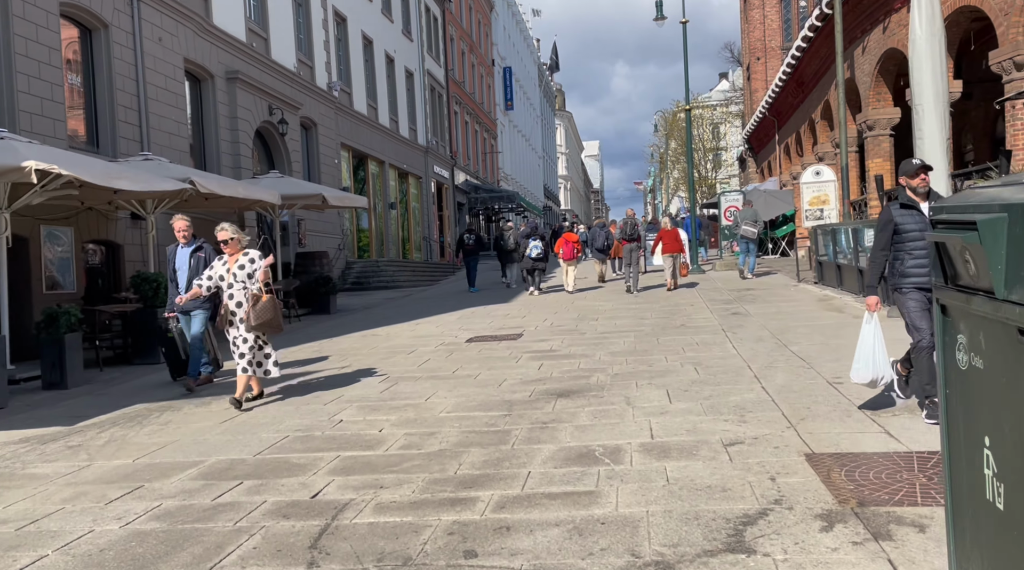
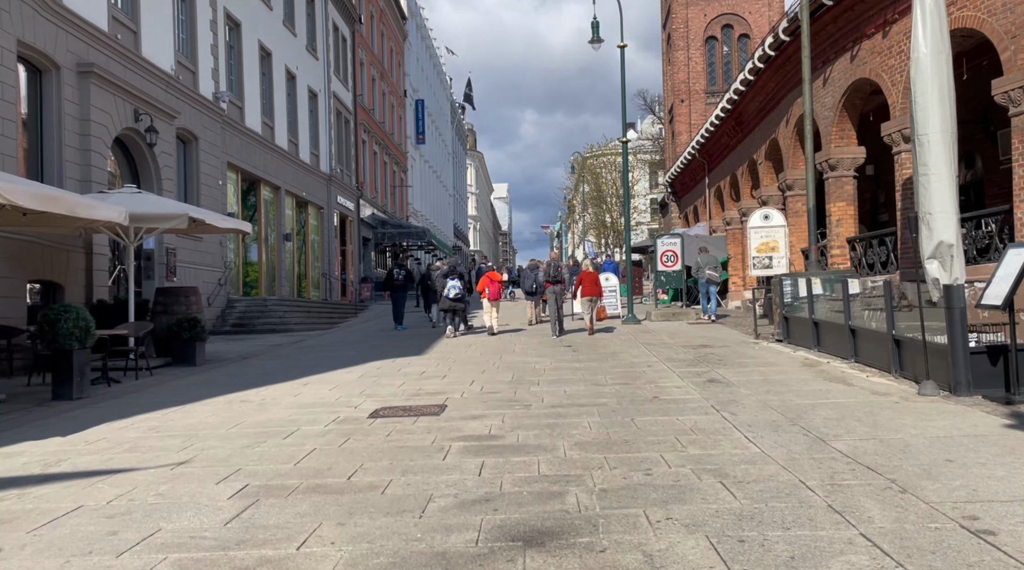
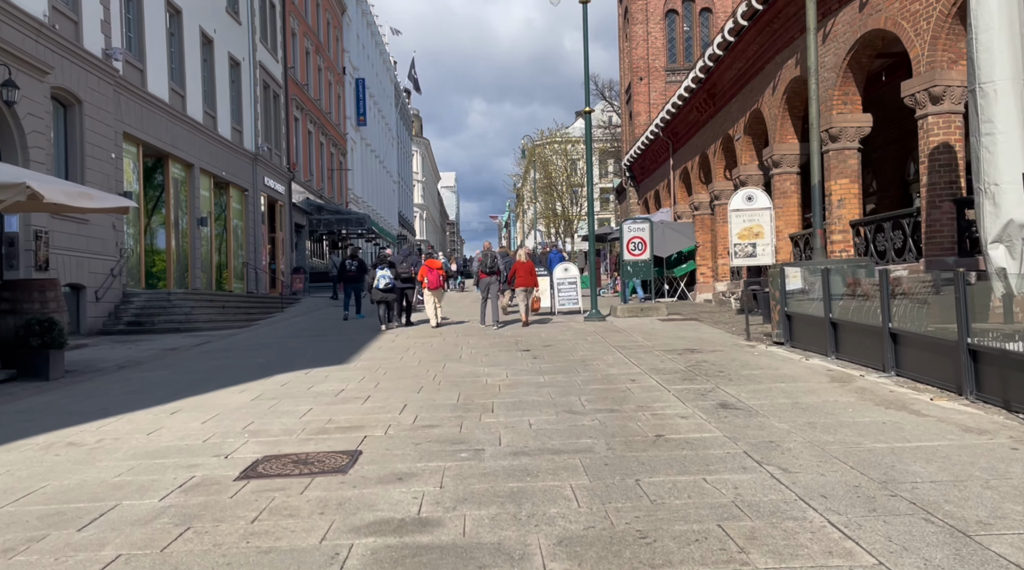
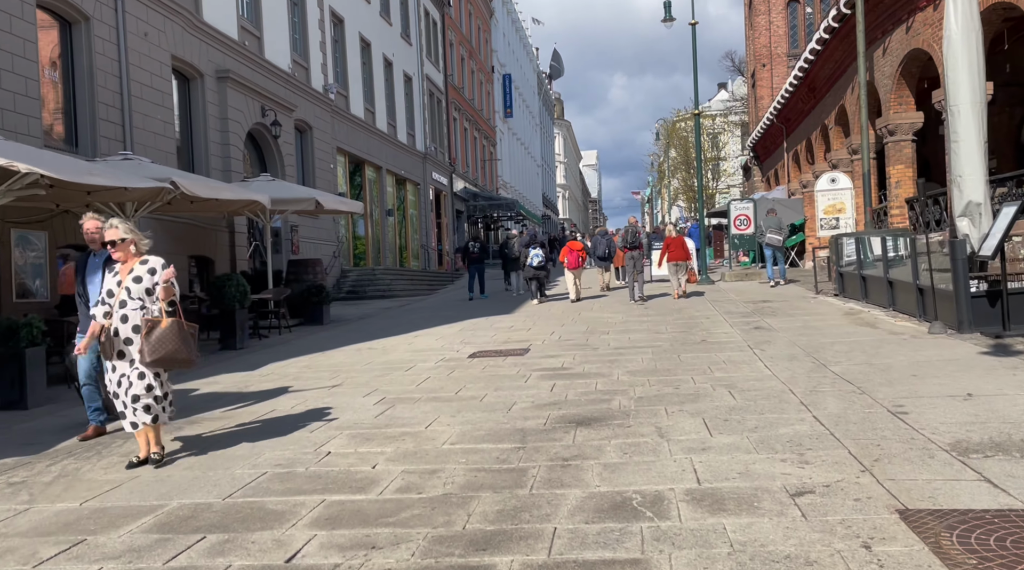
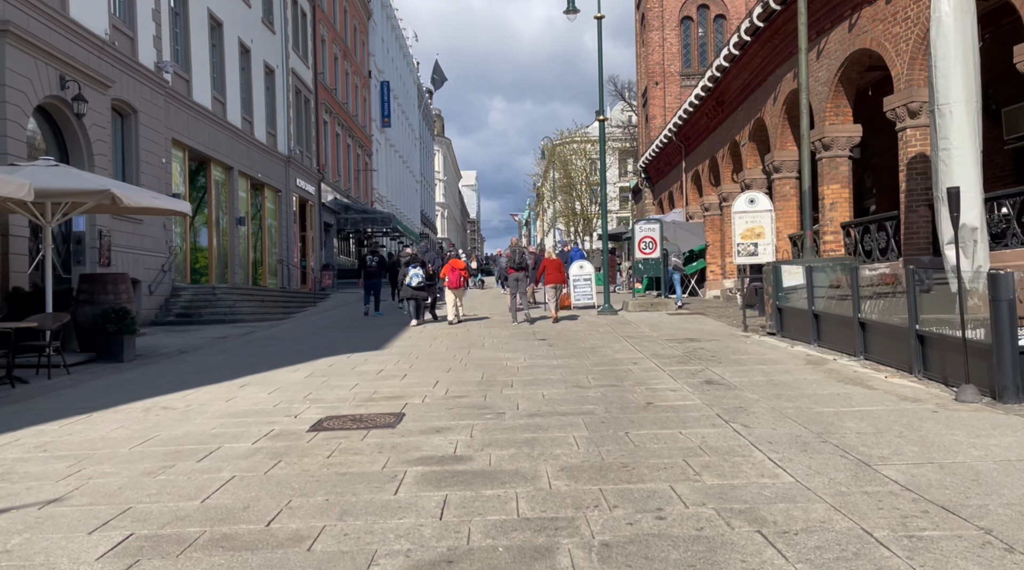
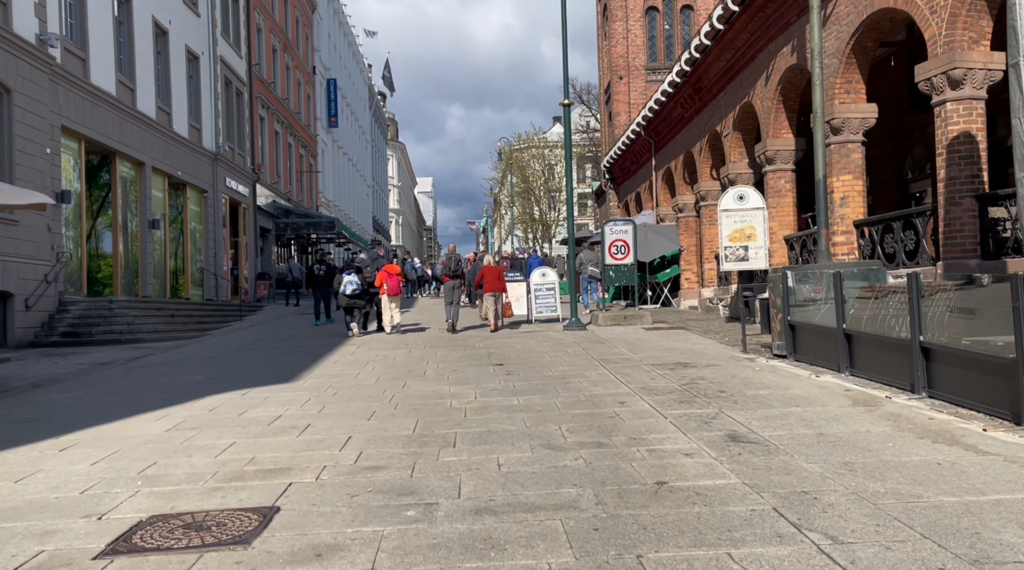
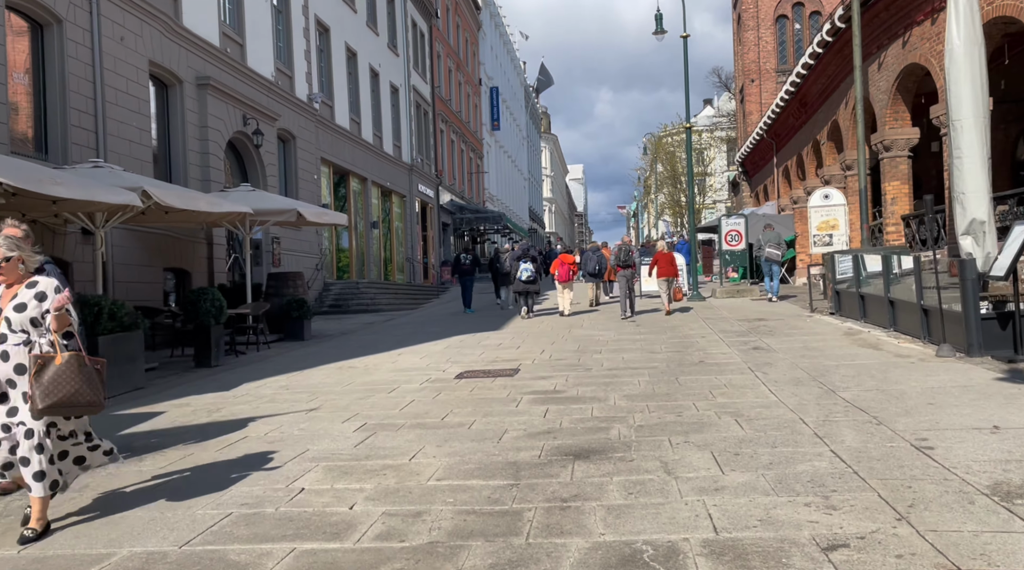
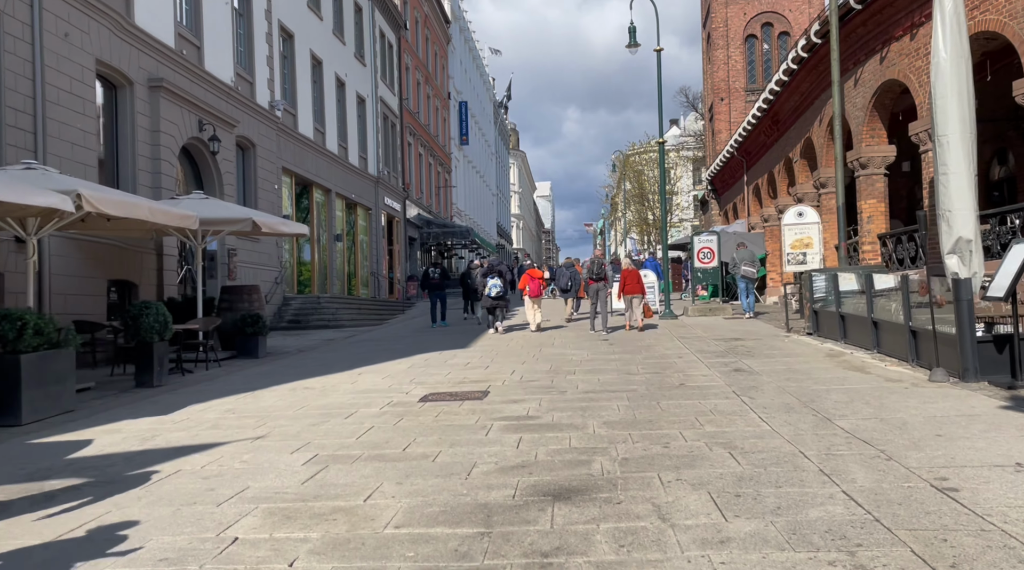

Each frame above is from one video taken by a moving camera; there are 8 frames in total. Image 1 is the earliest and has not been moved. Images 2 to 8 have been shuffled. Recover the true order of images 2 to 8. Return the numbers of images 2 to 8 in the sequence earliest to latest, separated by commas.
4, 7, 8, 2, 5, 3, 6
